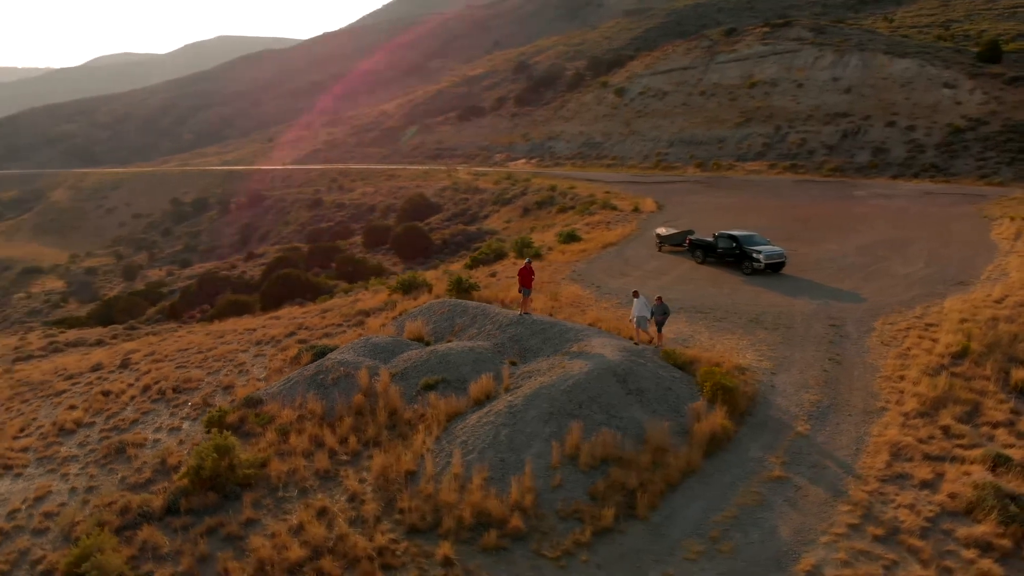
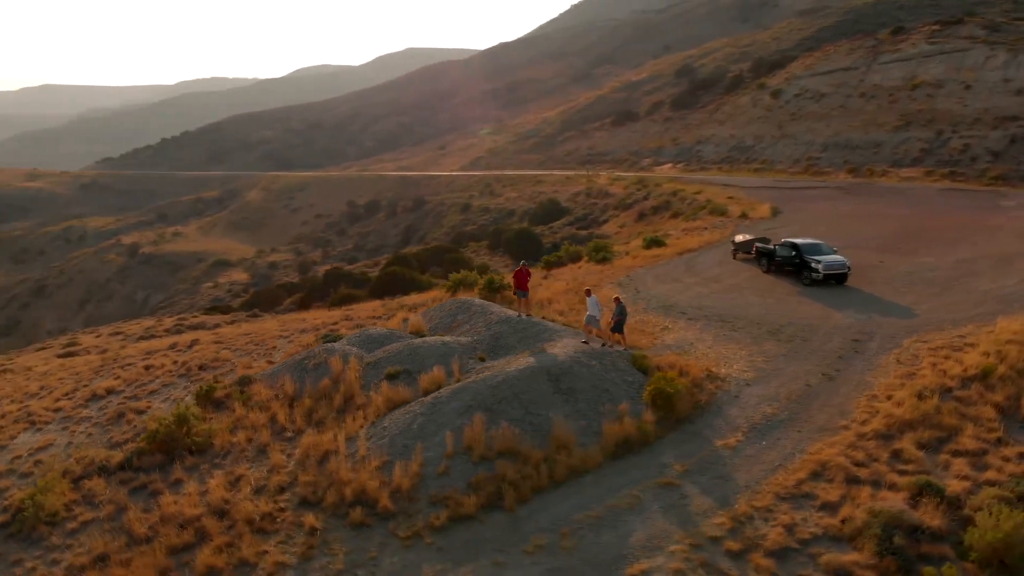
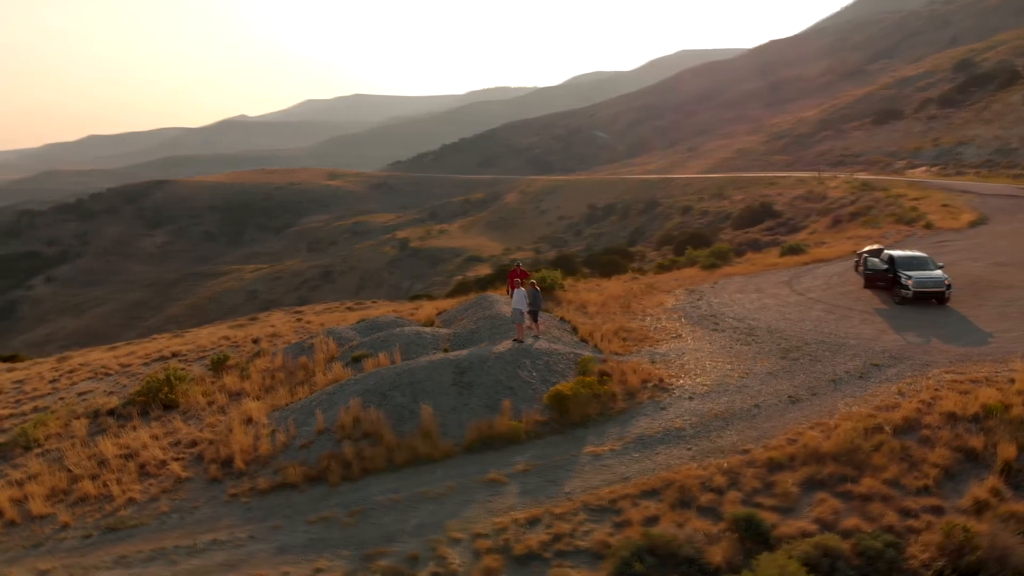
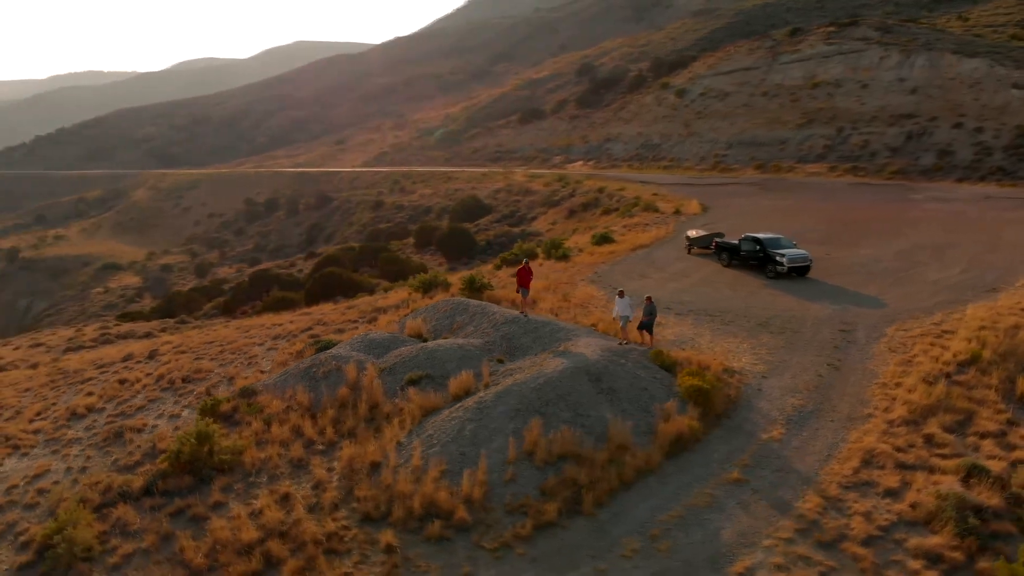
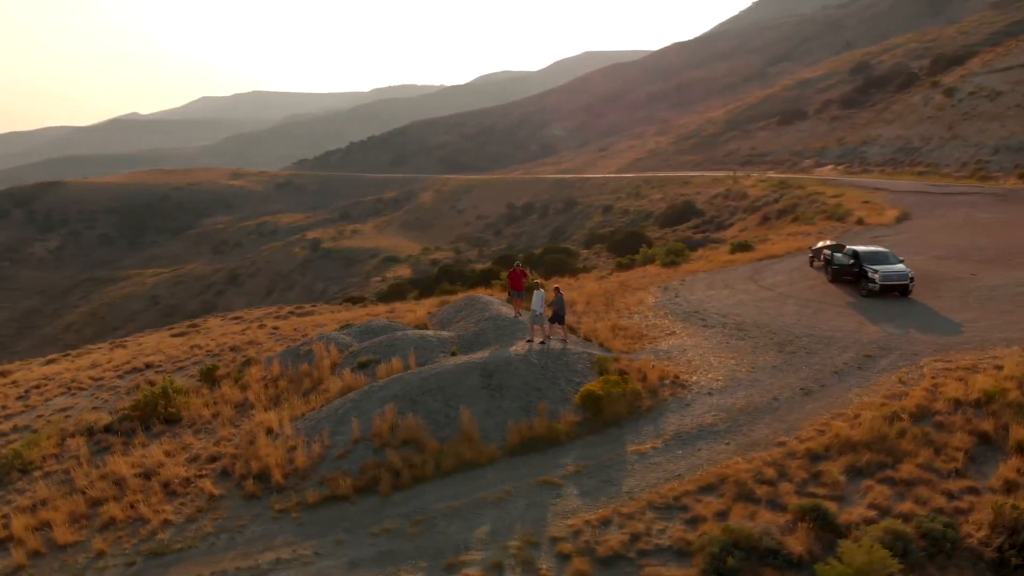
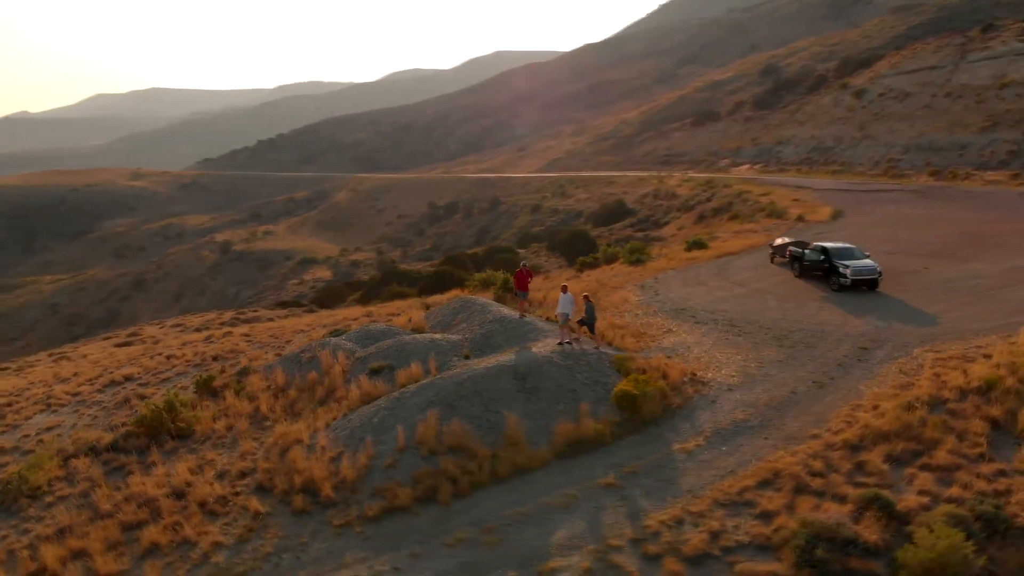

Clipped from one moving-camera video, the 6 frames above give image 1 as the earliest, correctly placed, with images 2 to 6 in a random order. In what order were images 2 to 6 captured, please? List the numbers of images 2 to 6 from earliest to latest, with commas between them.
4, 2, 6, 5, 3
